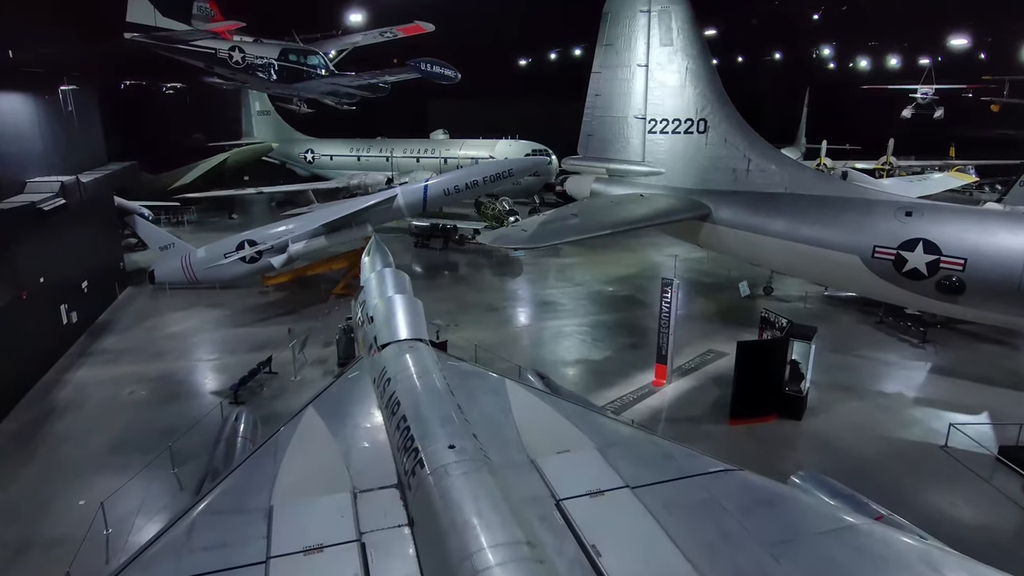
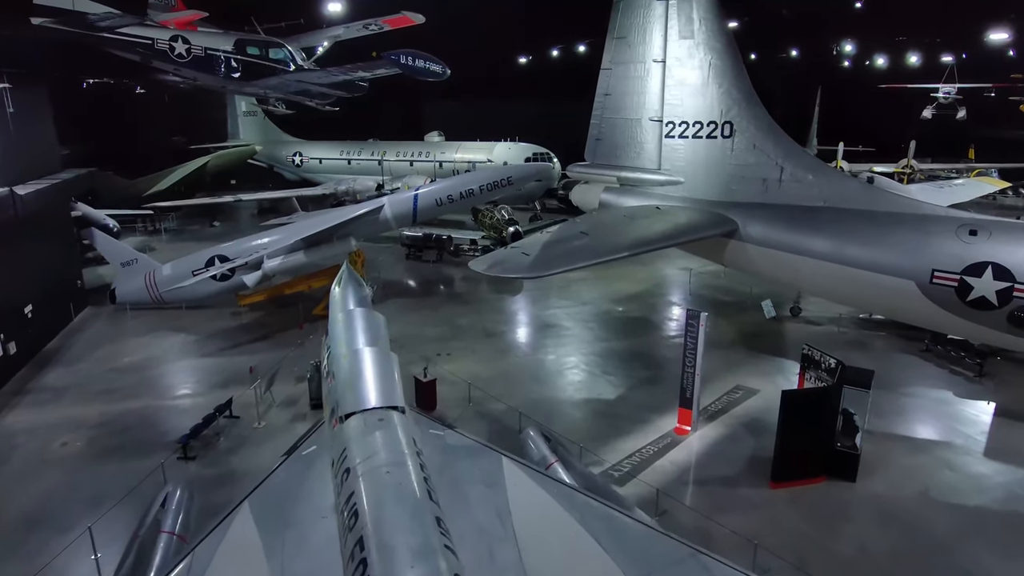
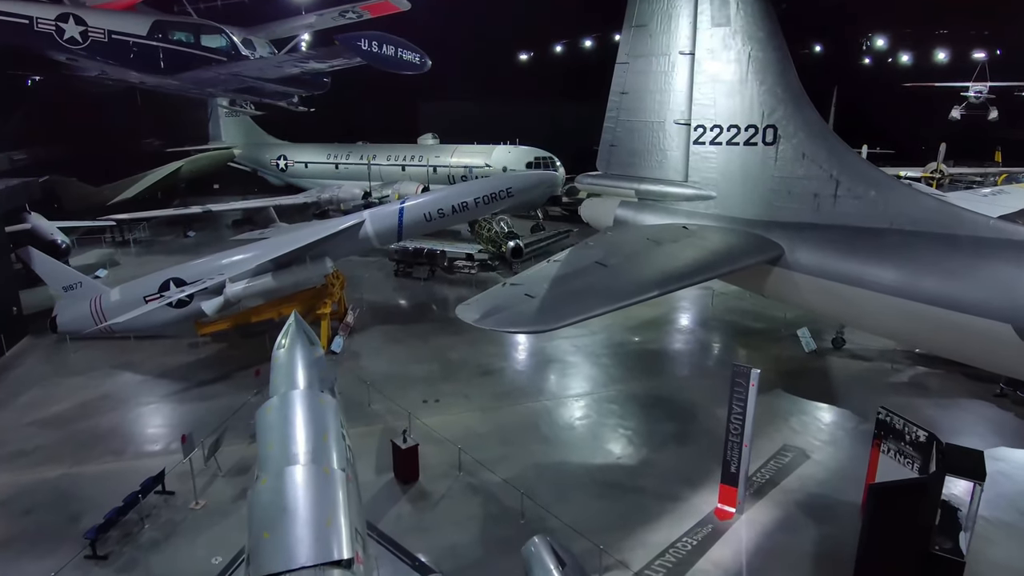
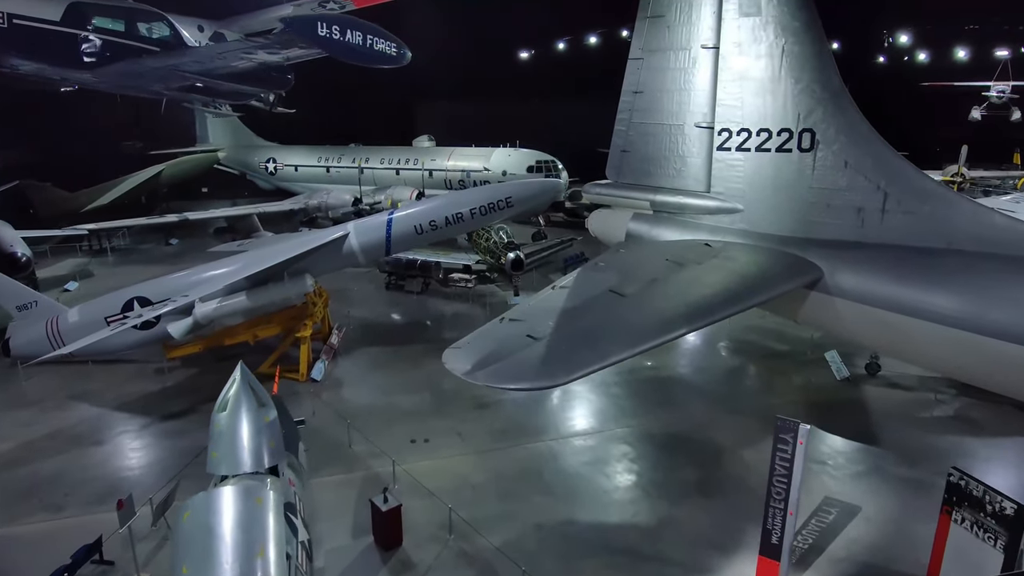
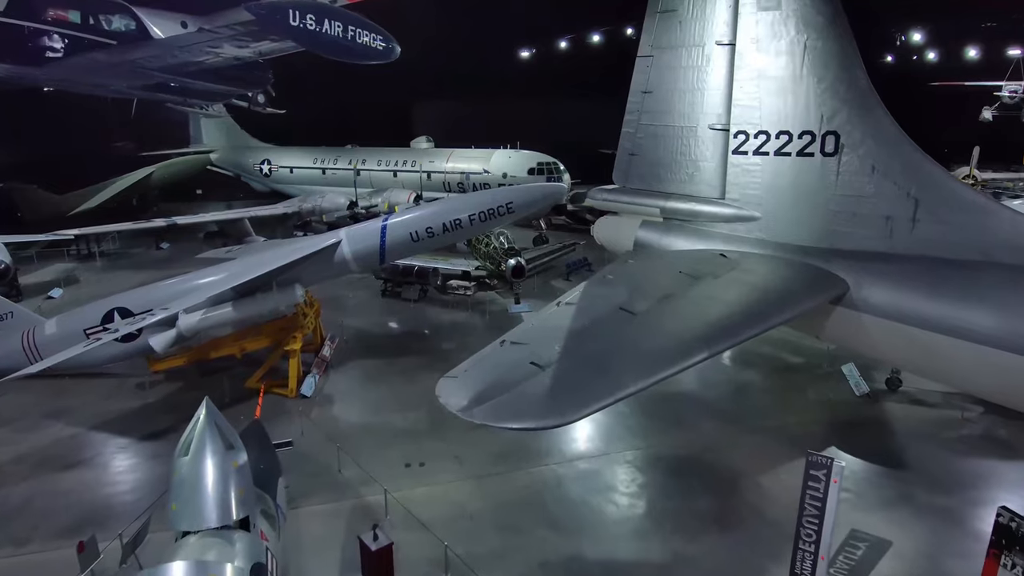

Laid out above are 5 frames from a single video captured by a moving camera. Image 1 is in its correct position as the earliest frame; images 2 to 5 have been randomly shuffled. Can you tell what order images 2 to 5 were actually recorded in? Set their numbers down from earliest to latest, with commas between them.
2, 3, 4, 5
